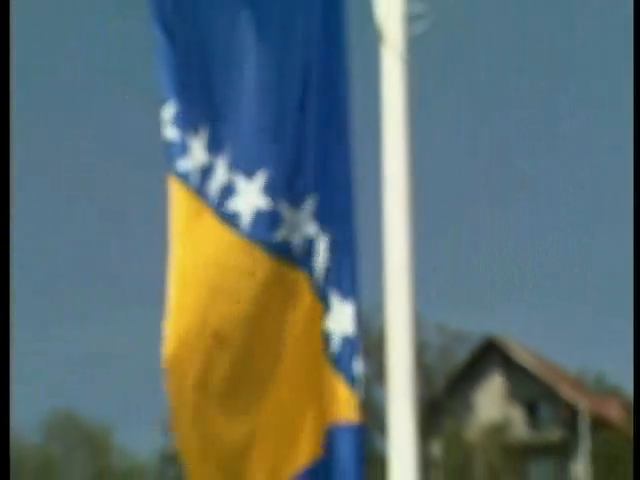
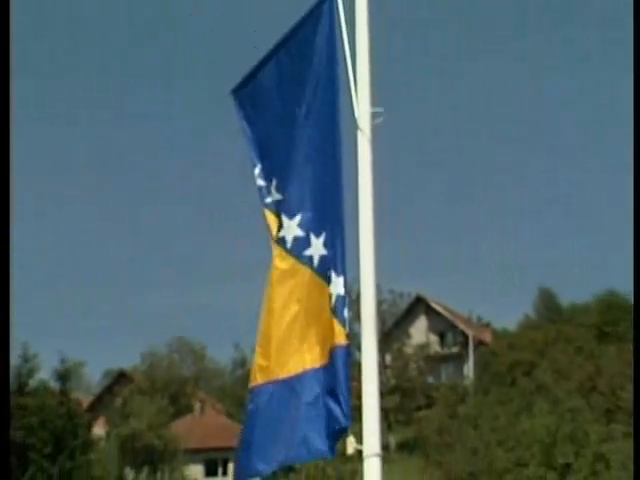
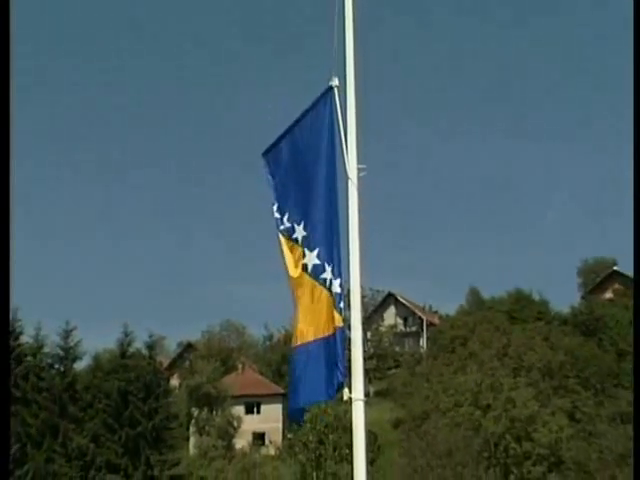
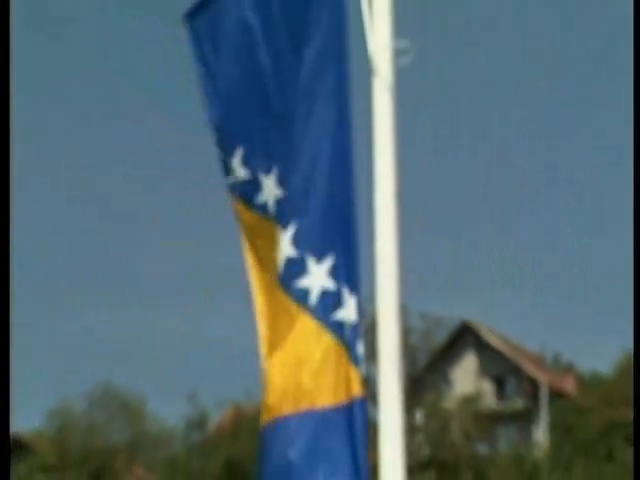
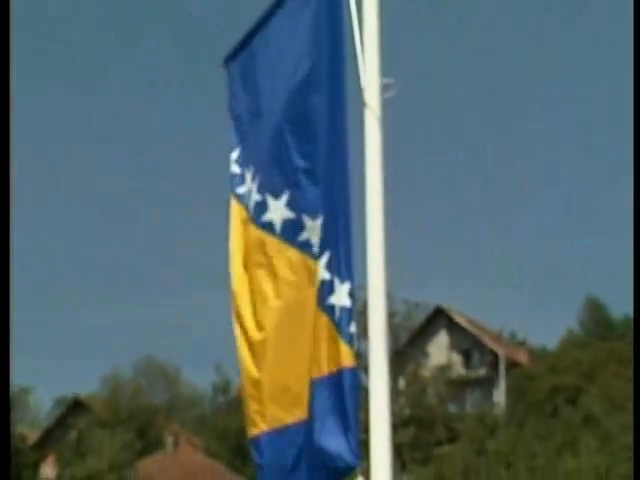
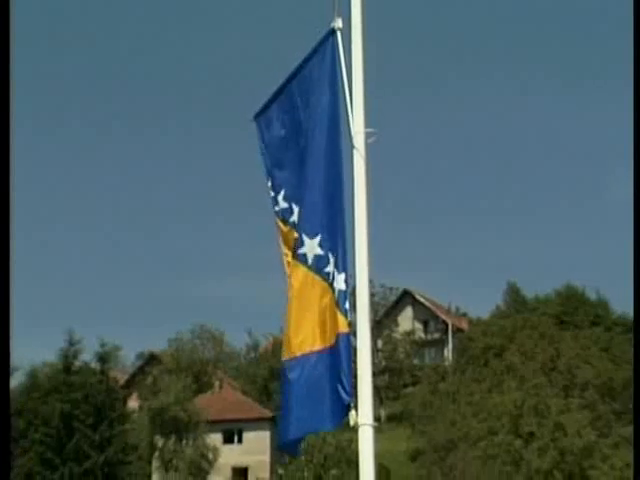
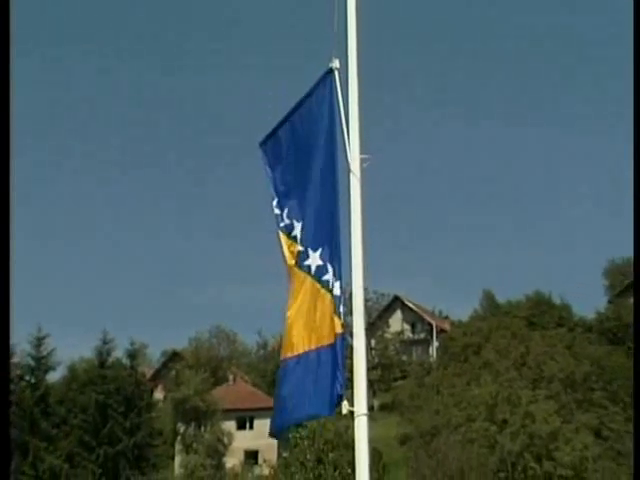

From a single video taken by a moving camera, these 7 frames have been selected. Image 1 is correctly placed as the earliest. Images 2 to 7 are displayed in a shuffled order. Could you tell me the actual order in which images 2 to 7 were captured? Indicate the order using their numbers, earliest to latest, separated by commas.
4, 5, 2, 6, 7, 3
